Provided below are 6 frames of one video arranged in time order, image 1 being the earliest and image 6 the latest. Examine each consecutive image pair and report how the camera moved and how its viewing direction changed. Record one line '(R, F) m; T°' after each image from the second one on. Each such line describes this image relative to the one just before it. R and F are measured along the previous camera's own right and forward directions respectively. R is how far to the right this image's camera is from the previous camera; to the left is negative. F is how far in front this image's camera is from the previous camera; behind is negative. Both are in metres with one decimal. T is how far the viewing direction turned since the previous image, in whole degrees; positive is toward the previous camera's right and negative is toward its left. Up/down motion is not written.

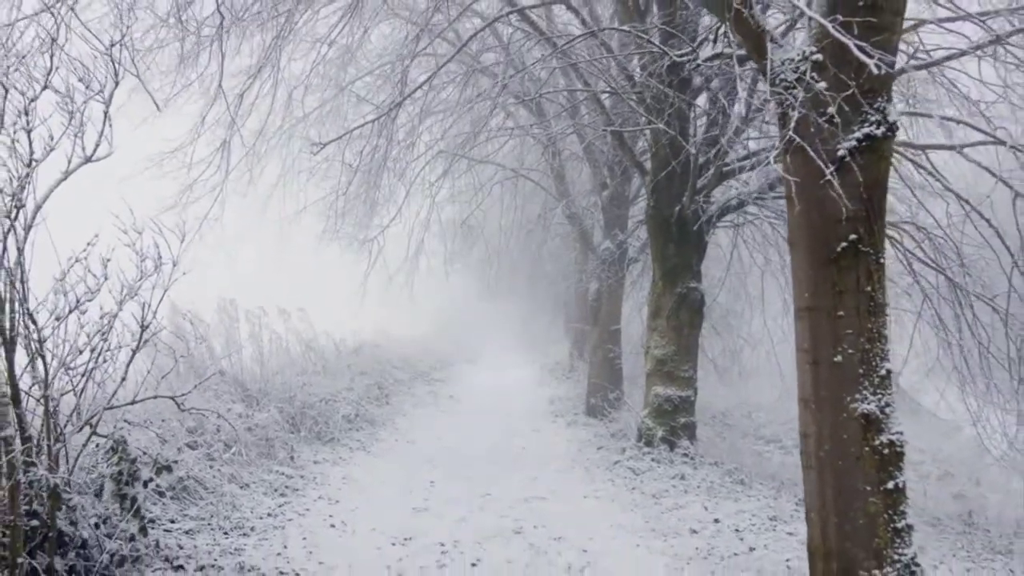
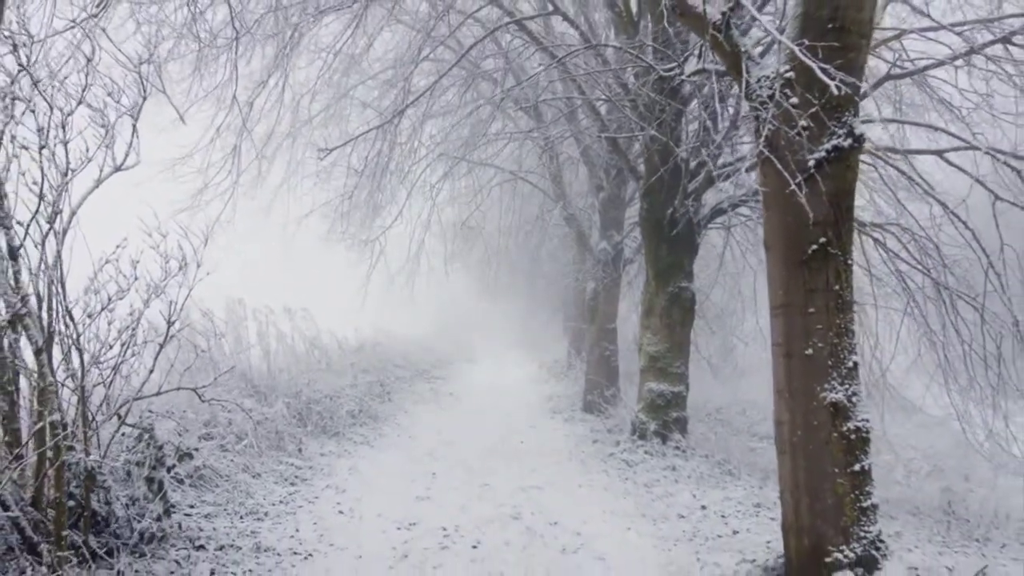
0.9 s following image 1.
(0.0, -0.3) m; 0°
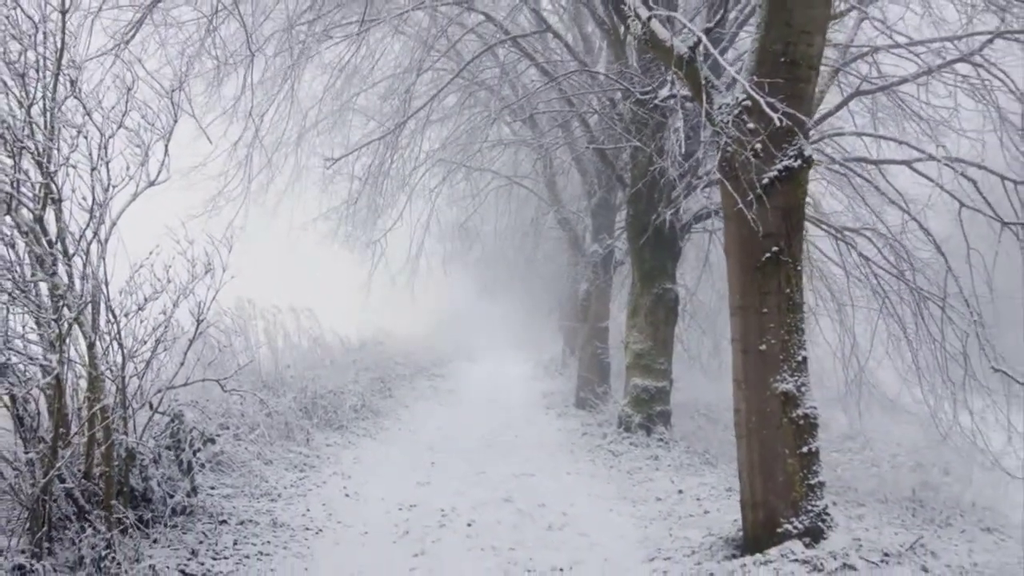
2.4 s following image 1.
(+0.1, -0.5) m; 0°
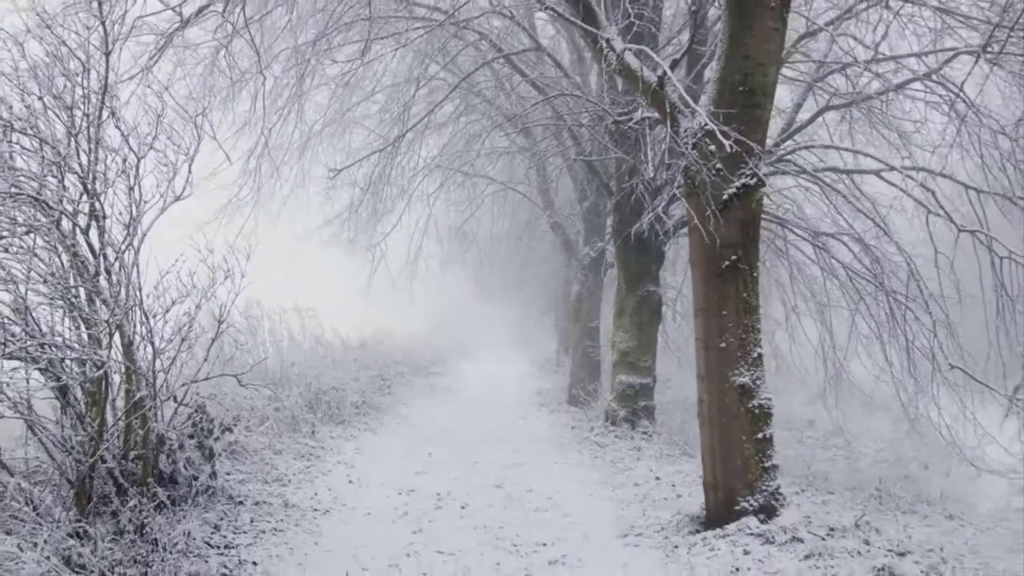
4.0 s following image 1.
(+0.1, -0.5) m; 0°
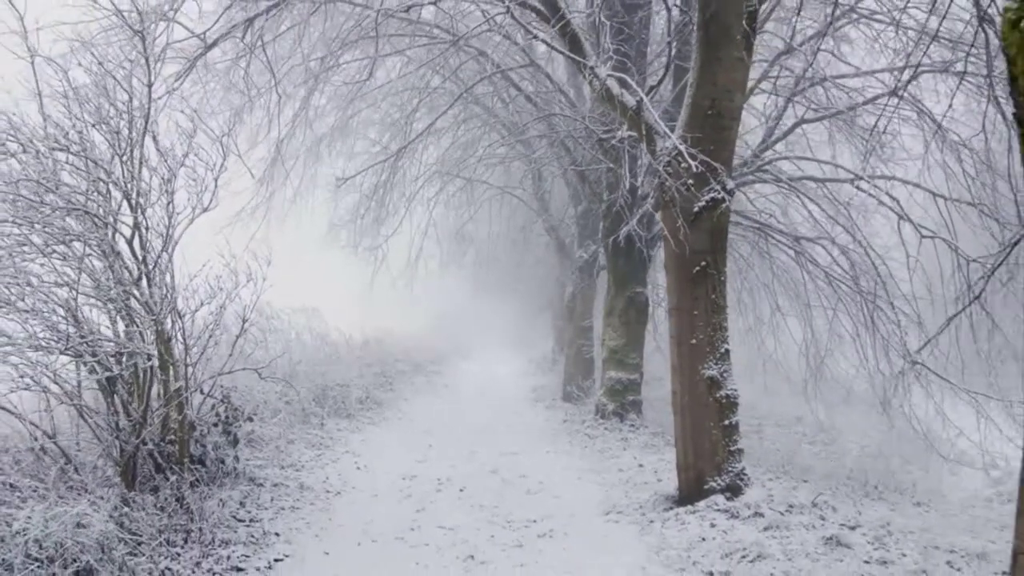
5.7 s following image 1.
(0.0, -0.6) m; 0°
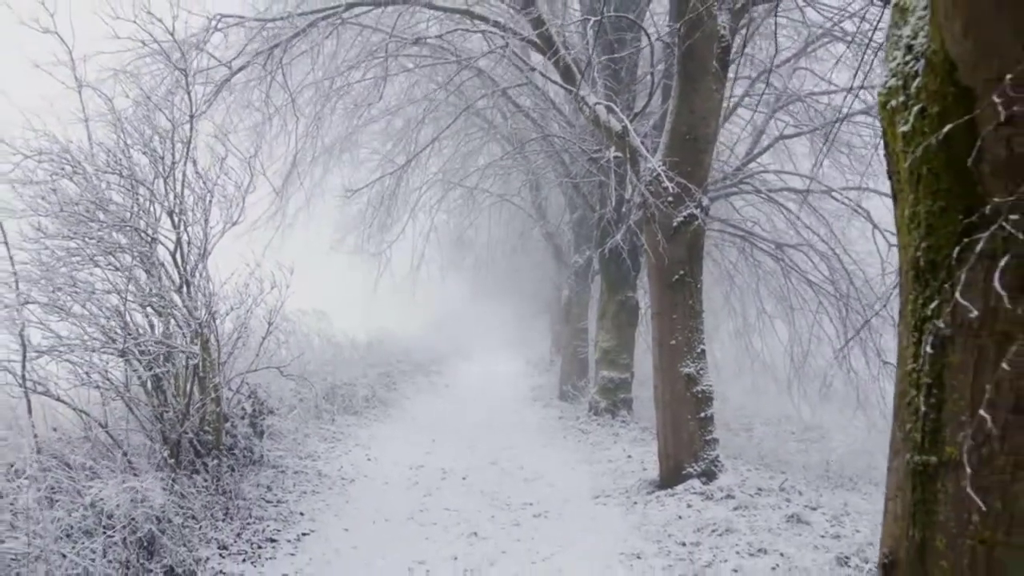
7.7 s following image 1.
(0.0, -0.6) m; 0°
